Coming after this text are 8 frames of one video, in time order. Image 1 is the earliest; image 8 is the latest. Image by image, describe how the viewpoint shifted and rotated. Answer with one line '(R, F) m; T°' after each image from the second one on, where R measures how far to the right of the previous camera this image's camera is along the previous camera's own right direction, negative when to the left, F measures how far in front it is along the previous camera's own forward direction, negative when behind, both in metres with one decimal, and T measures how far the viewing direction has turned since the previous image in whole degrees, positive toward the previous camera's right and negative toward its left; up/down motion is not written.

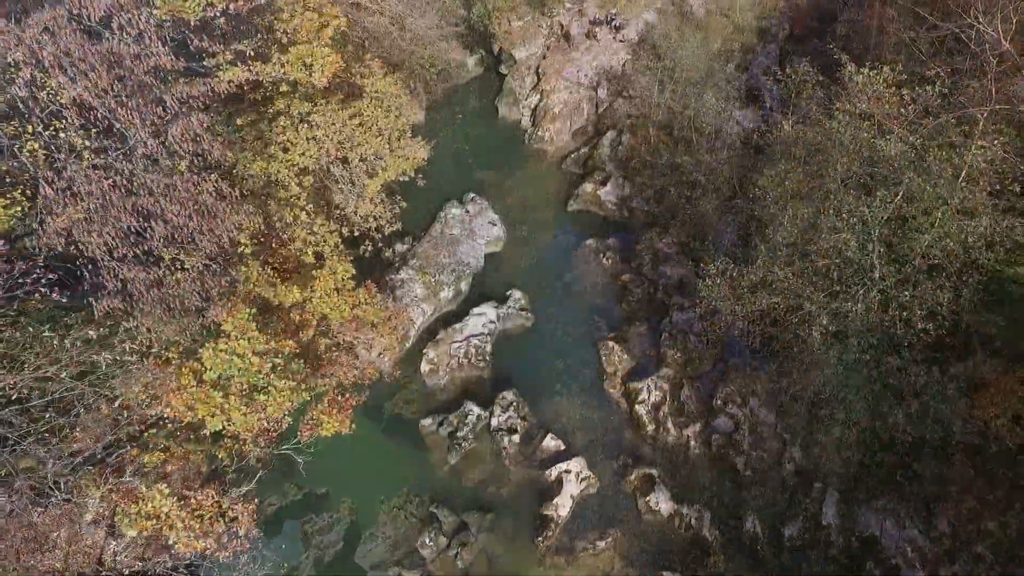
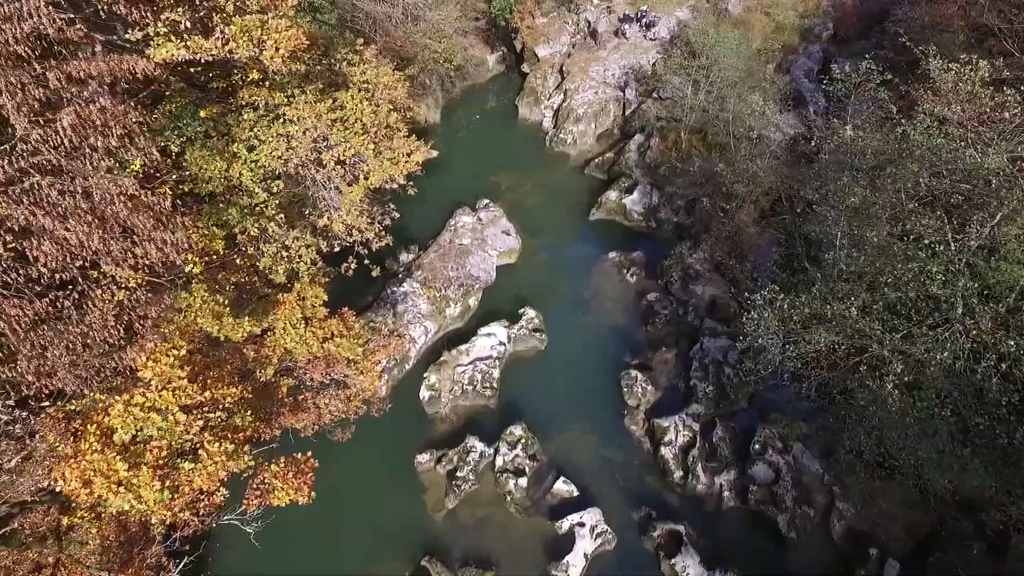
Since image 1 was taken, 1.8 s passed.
(+0.3, +2.8) m; -2°
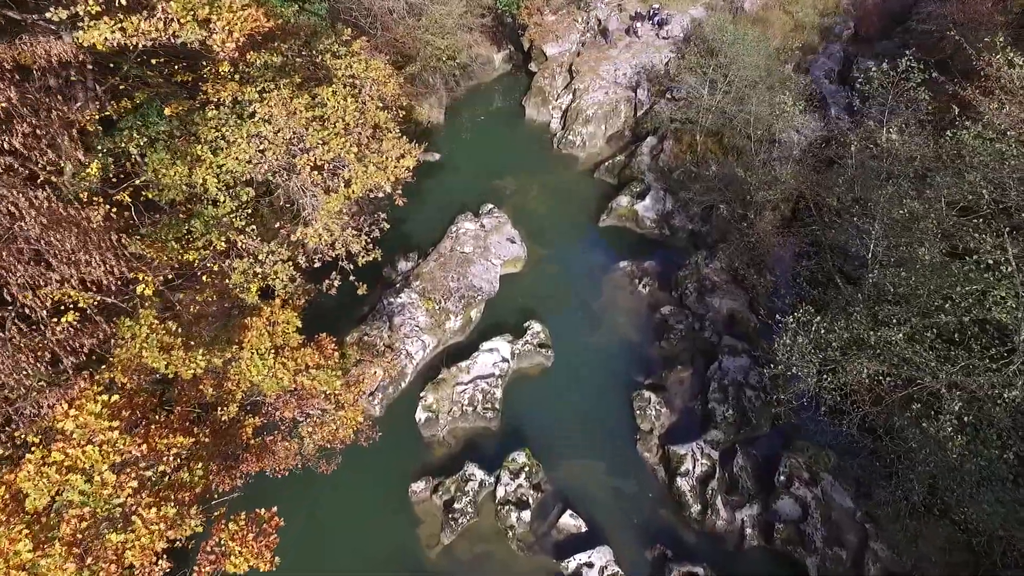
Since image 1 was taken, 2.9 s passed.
(+0.1, +1.7) m; -1°
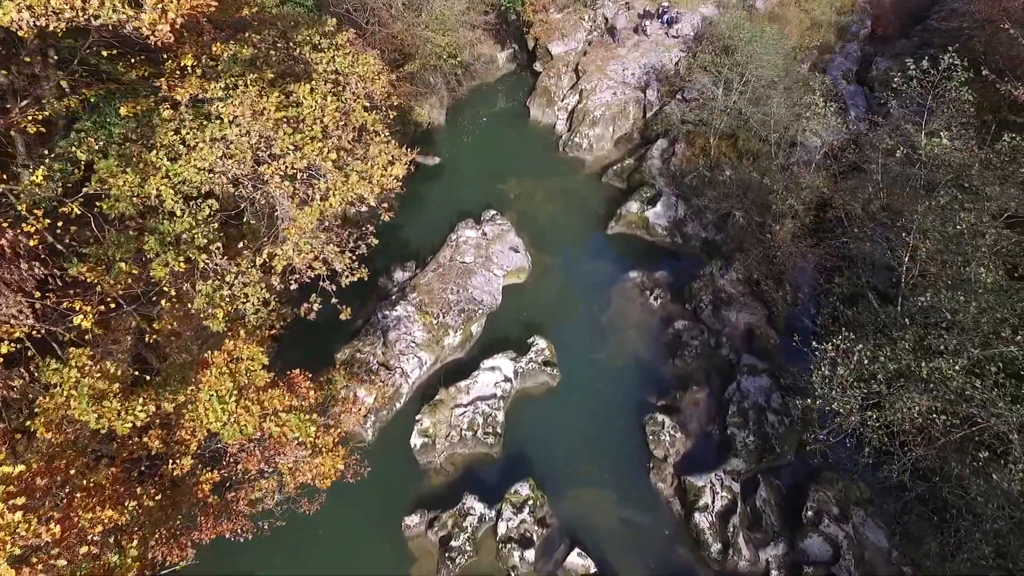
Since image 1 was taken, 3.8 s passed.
(0.0, +1.6) m; 0°
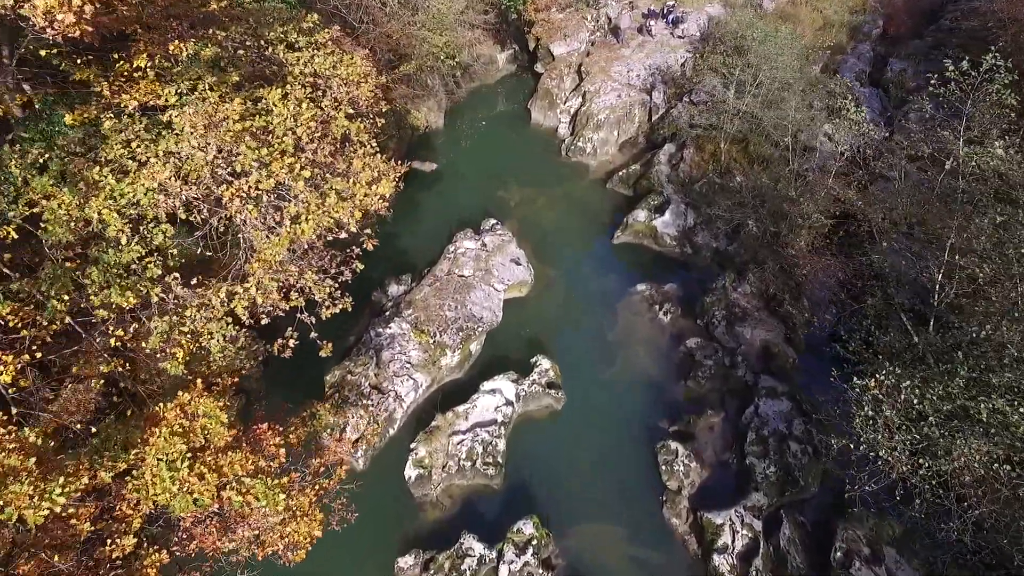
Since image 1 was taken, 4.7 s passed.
(-0.1, +1.5) m; 0°
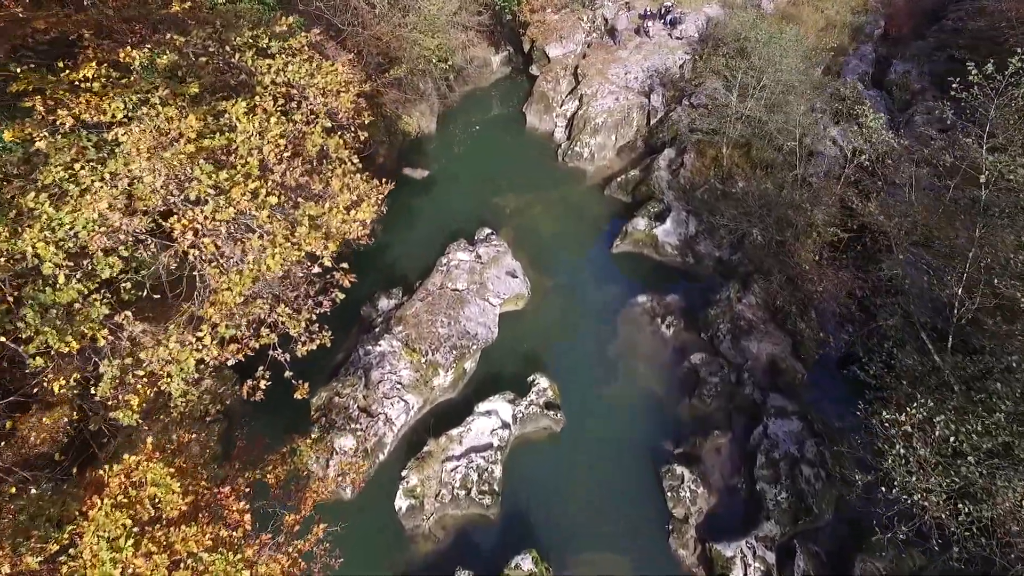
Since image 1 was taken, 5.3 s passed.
(0.0, +1.0) m; 0°
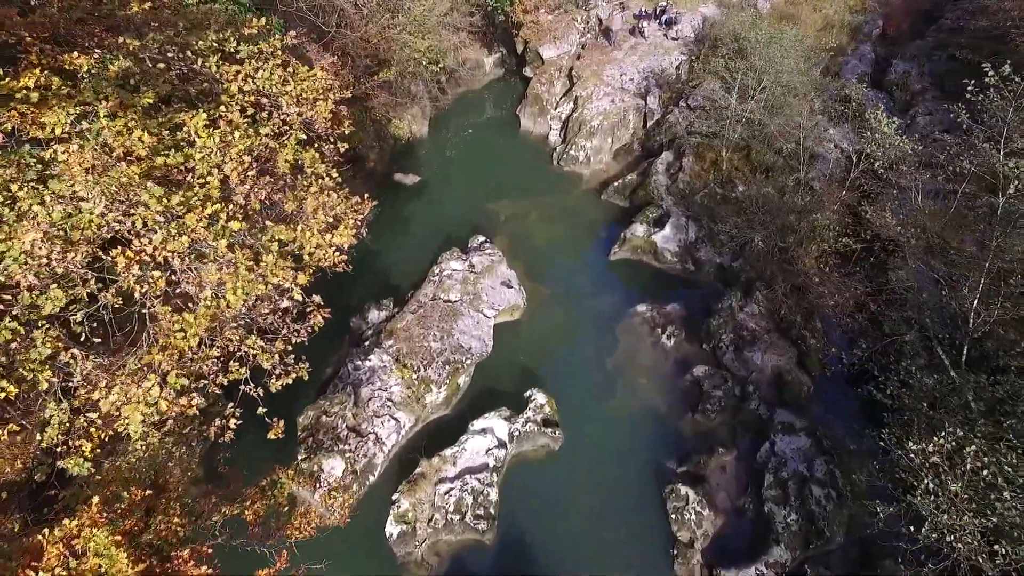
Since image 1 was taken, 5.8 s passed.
(0.0, +0.8) m; 0°
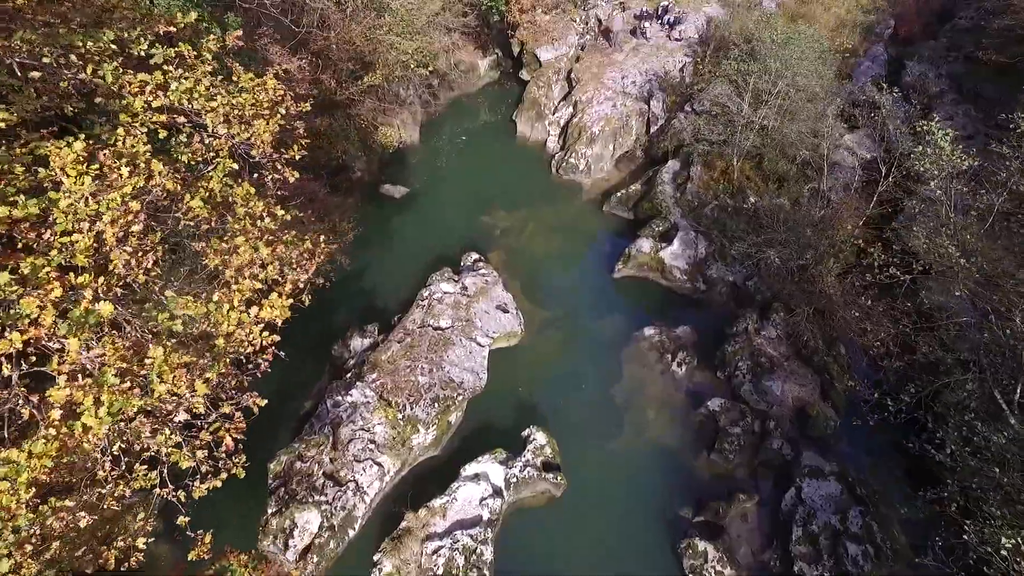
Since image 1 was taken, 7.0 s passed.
(0.0, +1.9) m; 0°
